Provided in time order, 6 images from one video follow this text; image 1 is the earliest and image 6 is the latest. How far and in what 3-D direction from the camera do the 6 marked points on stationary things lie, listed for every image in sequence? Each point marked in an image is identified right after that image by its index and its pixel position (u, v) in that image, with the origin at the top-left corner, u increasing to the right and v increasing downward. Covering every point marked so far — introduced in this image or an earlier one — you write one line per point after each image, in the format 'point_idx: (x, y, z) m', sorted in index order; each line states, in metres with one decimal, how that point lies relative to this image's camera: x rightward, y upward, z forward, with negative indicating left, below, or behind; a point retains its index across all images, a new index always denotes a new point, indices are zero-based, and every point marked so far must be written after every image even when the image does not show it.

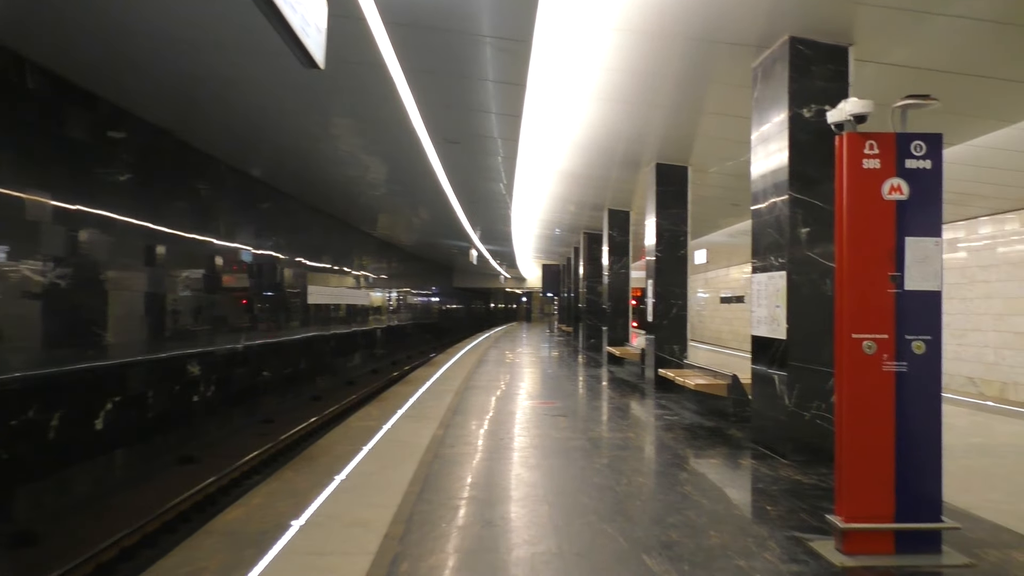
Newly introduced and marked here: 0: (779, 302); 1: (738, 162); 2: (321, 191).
0: (+1.5, -0.1, +4.9) m
1: (+2.3, +1.3, +8.7) m
2: (-2.8, +1.5, +12.8) m
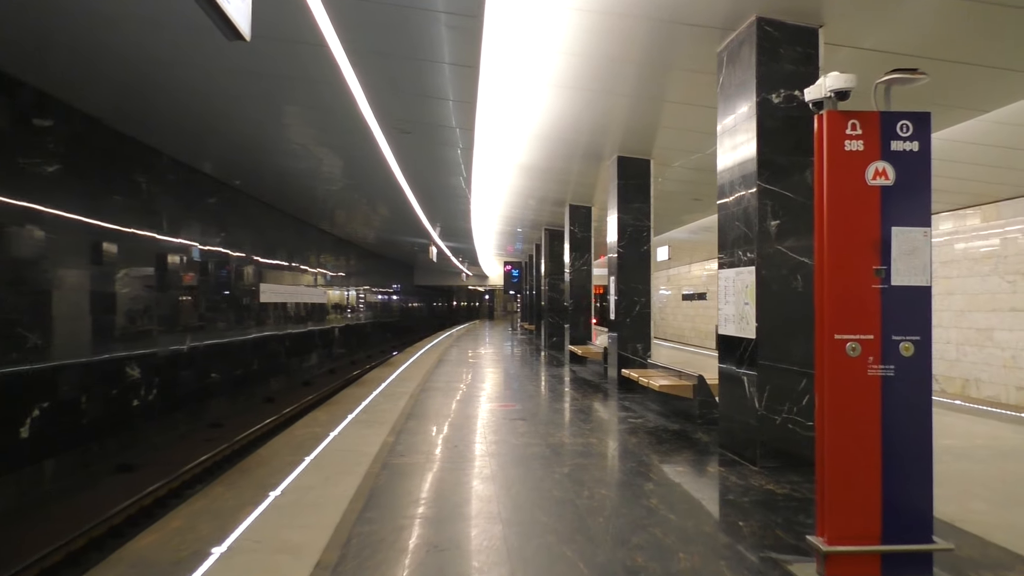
0: (+1.3, -0.1, +4.6) m
1: (+1.9, +1.3, +8.5) m
2: (-3.4, +1.5, +12.3) m
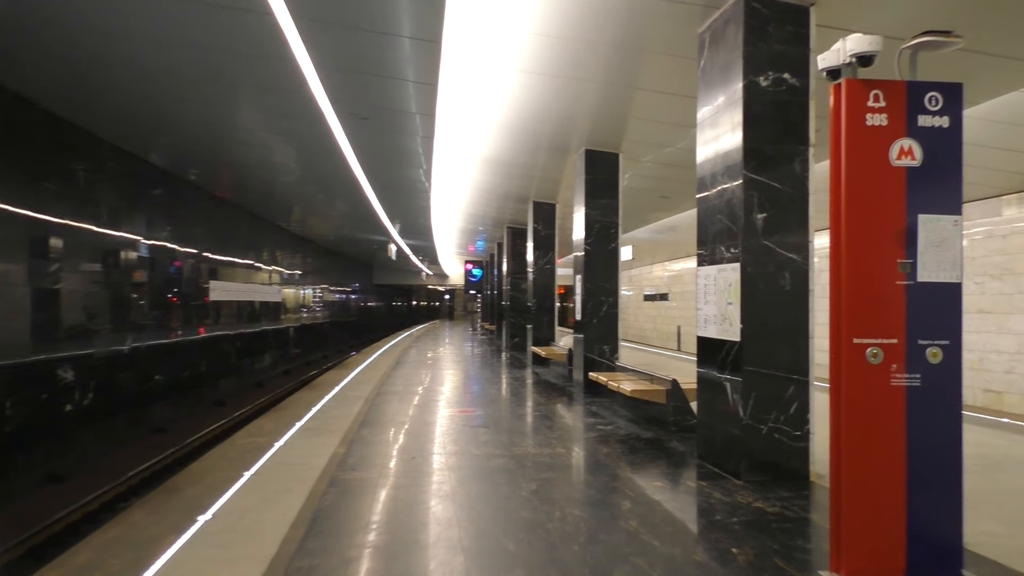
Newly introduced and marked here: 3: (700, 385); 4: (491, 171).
0: (+1.1, -0.1, +4.3) m
1: (+1.5, +1.3, +8.1) m
2: (-4.0, +1.5, +11.7) m
3: (+1.0, -0.5, +4.8) m
4: (-0.2, +1.4, +10.3) m
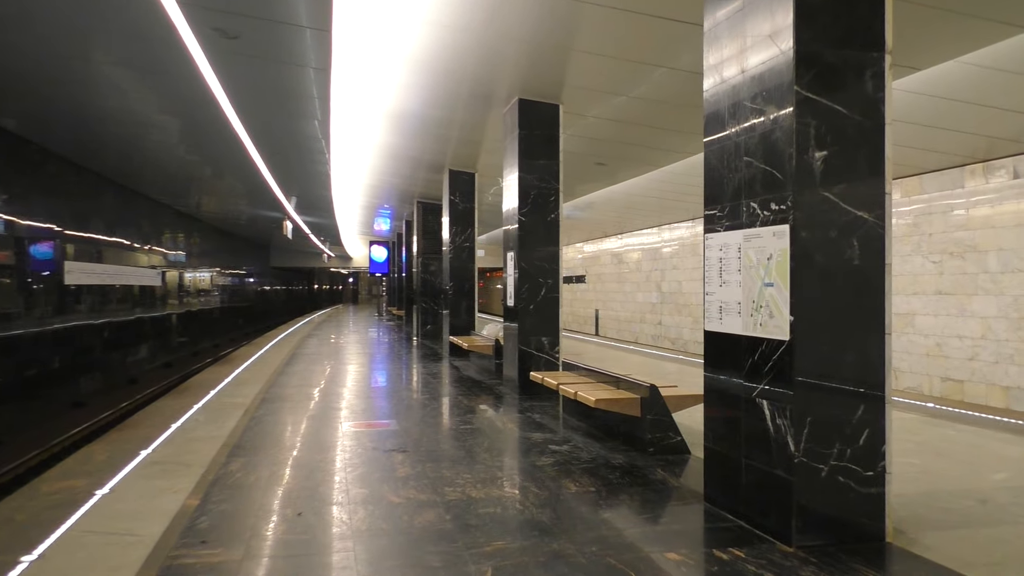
0: (+0.9, 0.0, +2.9) m
1: (+0.9, +1.5, +6.8) m
2: (-5.0, +1.7, +9.7) m
3: (+0.8, -0.4, +3.4) m
4: (-1.1, +1.6, +8.8) m
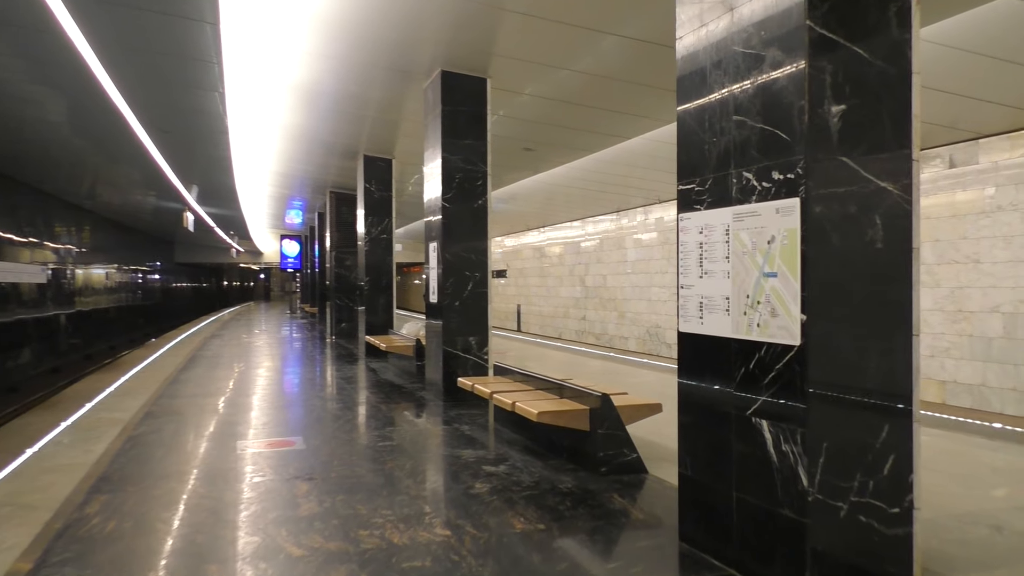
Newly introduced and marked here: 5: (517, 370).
0: (+0.7, +0.1, +2.3) m
1: (+0.3, +1.5, +6.1) m
2: (-5.8, +1.7, +8.5) m
3: (+0.6, -0.4, +2.8) m
4: (-1.9, +1.7, +7.9) m
5: (0.0, -0.5, +5.0) m
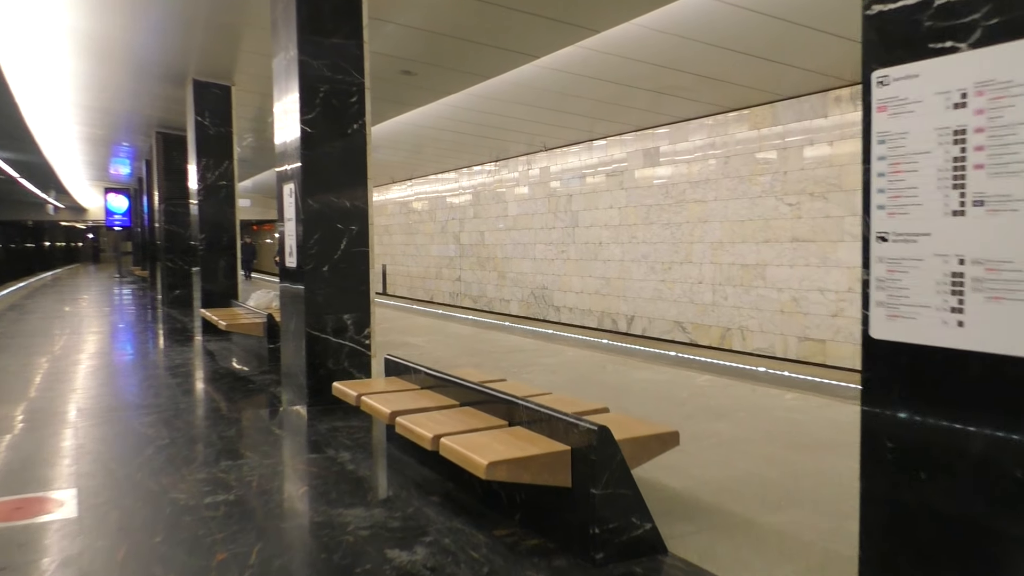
0: (+0.8, +0.1, +0.8) m
1: (-0.3, +1.8, +4.4) m
2: (-6.7, +2.0, +5.7) m
3: (+0.5, -0.3, +1.2) m
4: (-2.7, +1.9, +5.8) m
5: (-0.3, -0.3, +3.3) m
